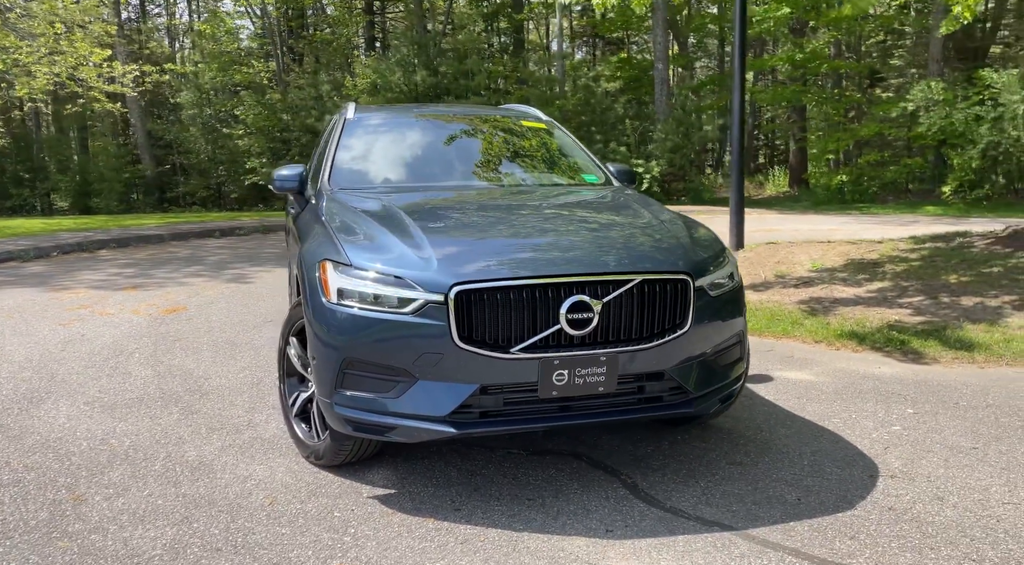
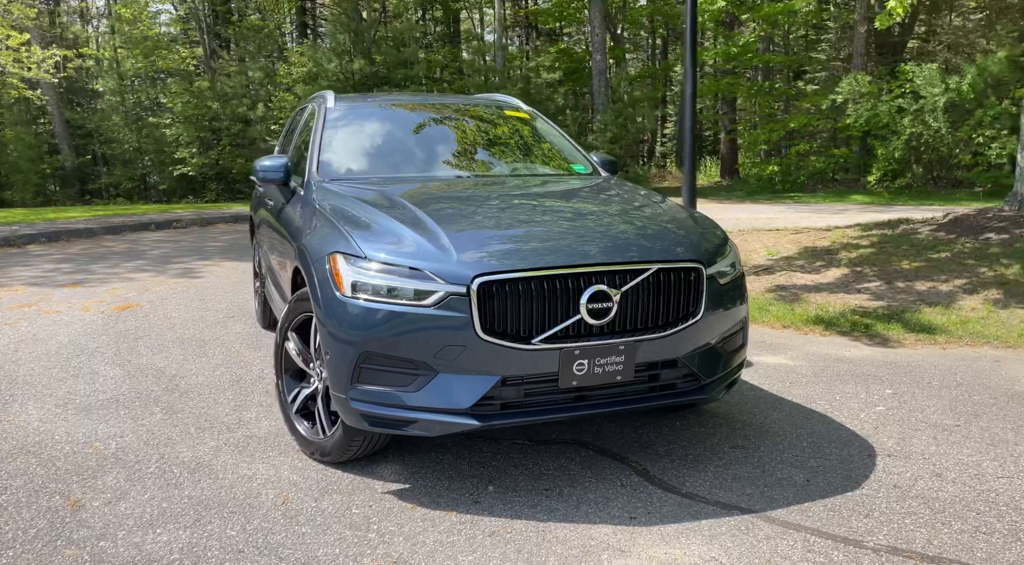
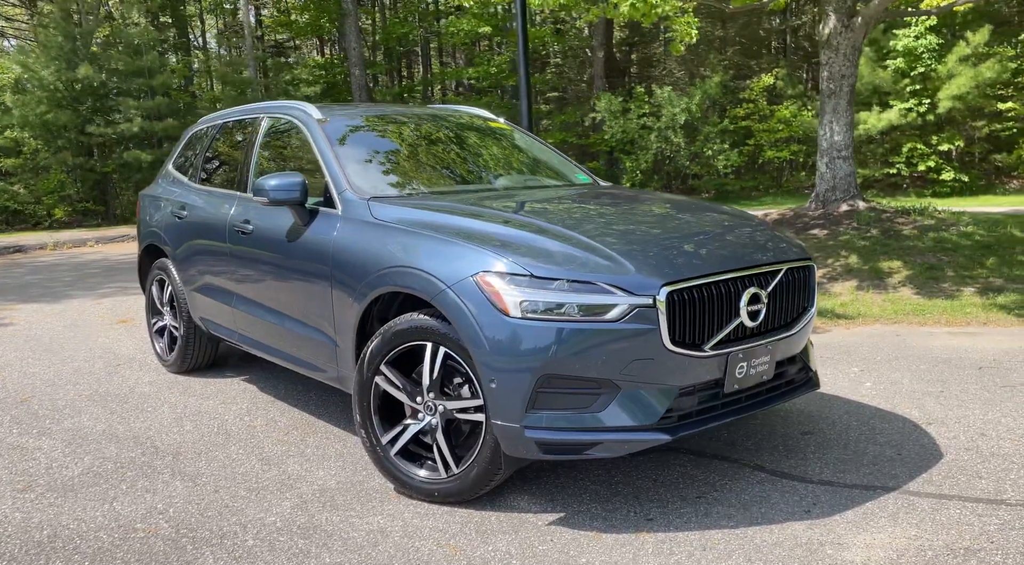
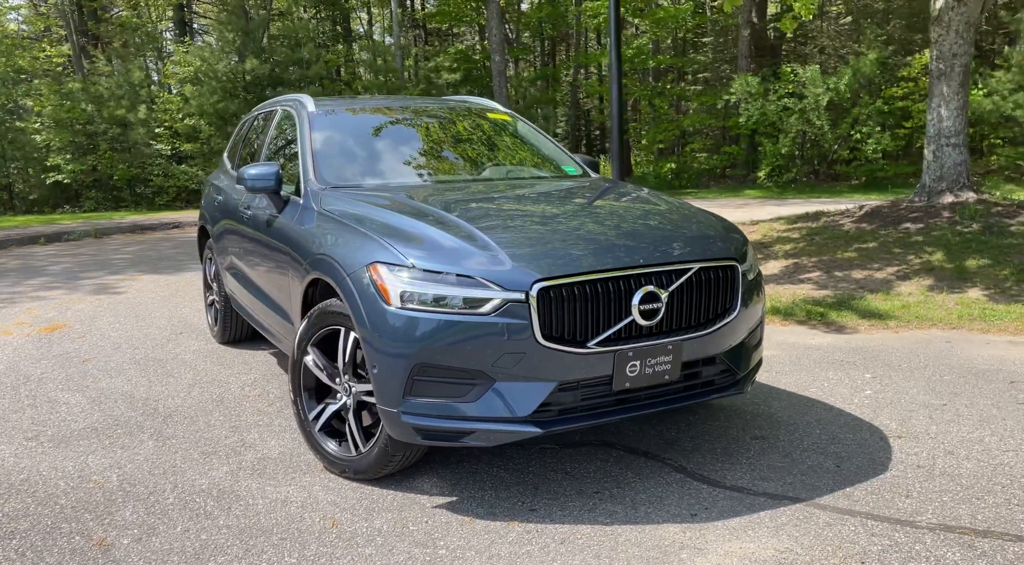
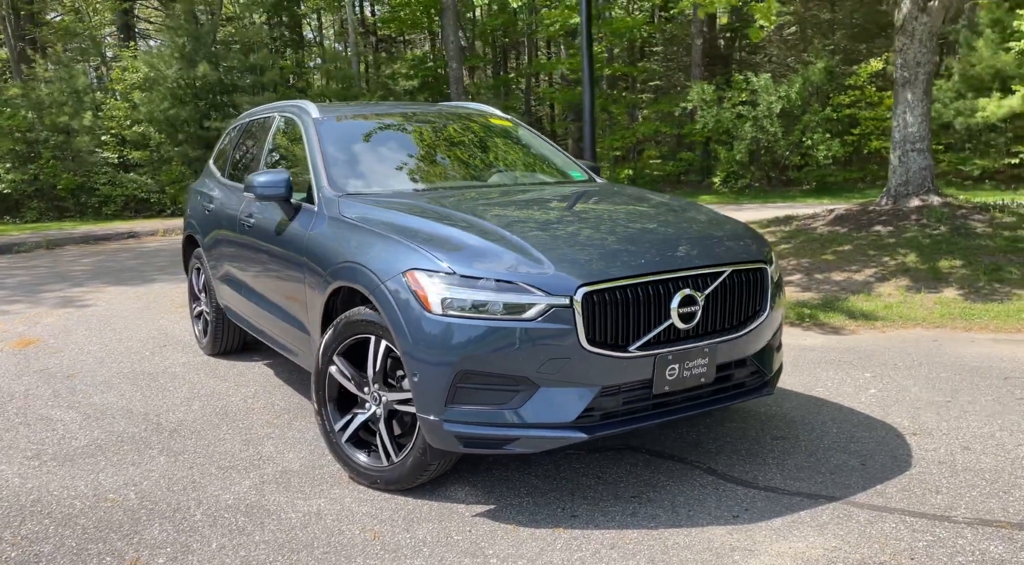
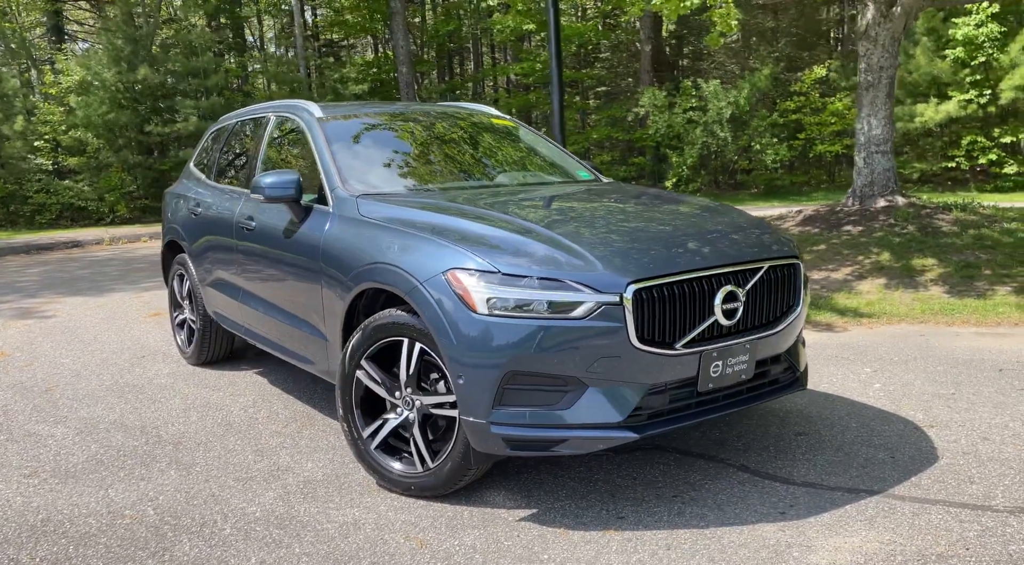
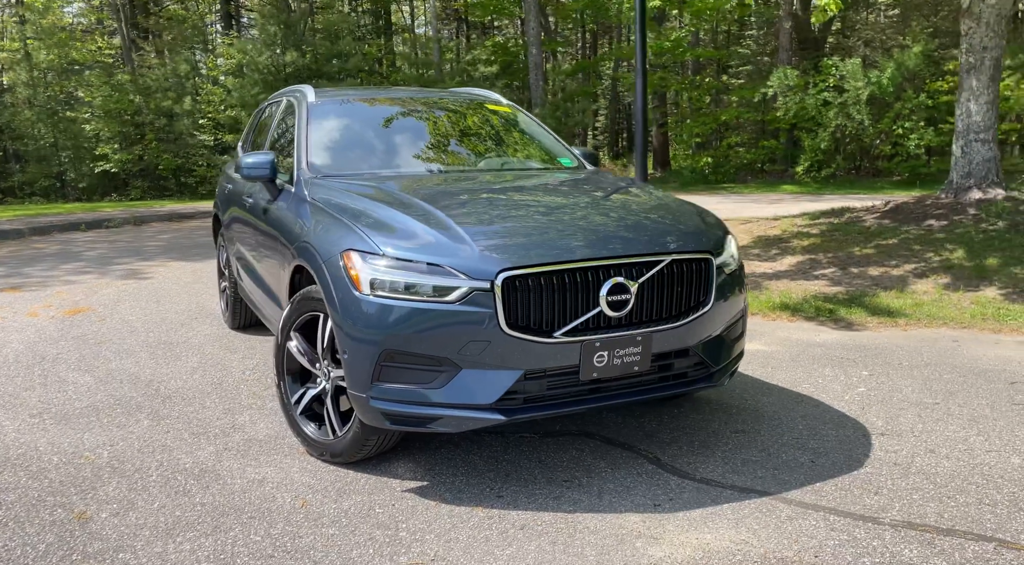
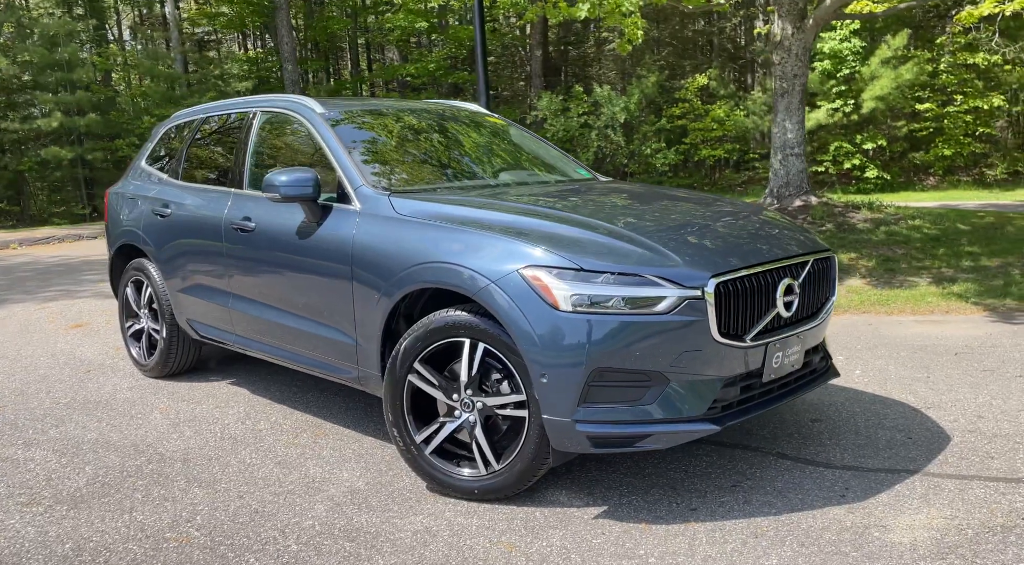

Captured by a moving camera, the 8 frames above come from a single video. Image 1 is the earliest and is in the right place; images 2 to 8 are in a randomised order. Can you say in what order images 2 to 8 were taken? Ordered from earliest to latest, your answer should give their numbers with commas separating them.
2, 7, 4, 5, 6, 3, 8
